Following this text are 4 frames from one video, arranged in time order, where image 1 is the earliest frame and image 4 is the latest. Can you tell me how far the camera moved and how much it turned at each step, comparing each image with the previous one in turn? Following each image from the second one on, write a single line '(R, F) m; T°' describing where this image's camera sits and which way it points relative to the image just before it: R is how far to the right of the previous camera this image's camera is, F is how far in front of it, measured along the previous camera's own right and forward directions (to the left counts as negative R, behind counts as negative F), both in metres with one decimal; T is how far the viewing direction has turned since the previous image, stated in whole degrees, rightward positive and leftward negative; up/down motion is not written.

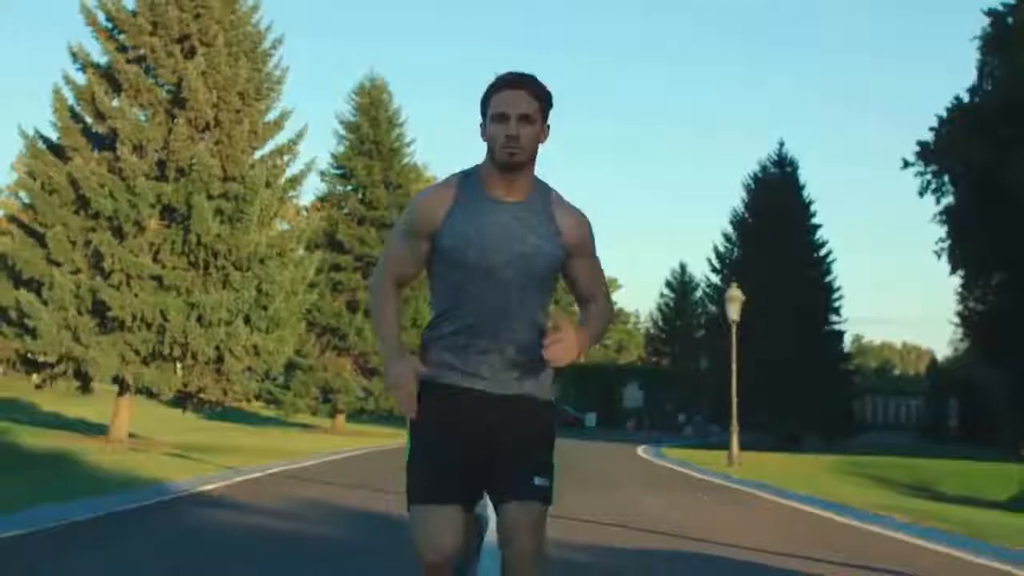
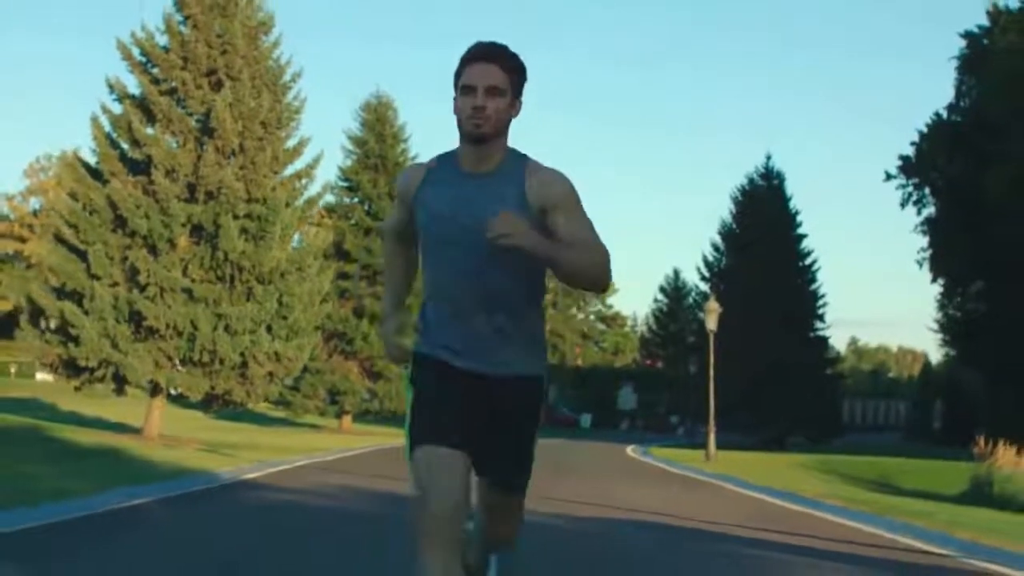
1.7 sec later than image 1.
(0.0, -1.5) m; 0°
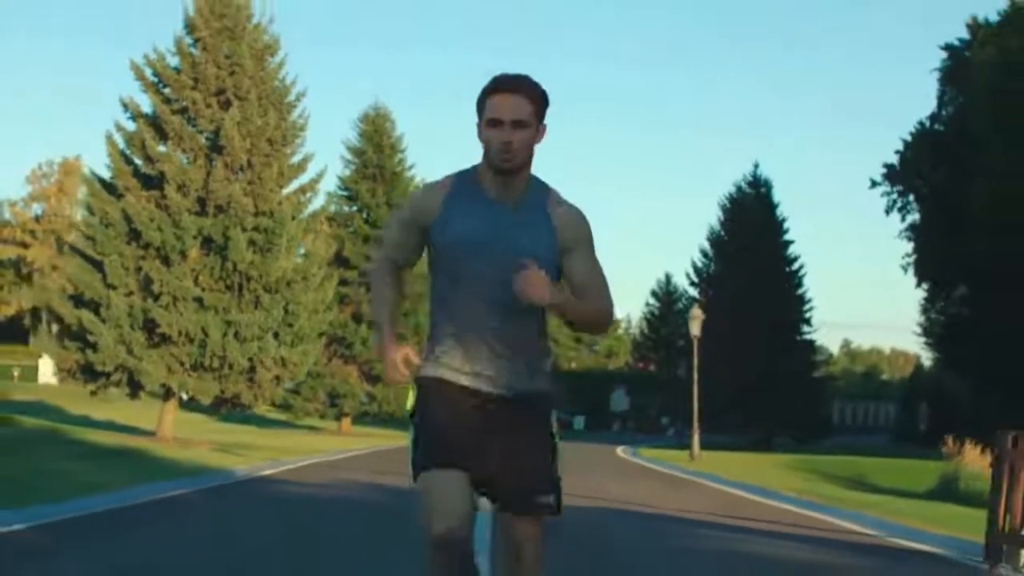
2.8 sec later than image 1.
(0.0, -0.9) m; 0°
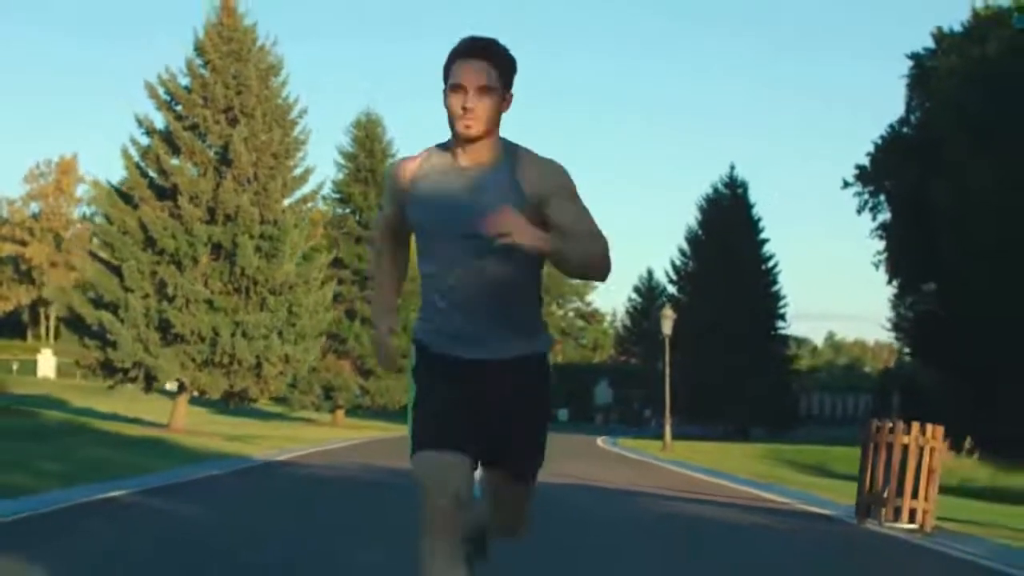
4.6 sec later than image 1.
(0.0, -1.5) m; 0°
